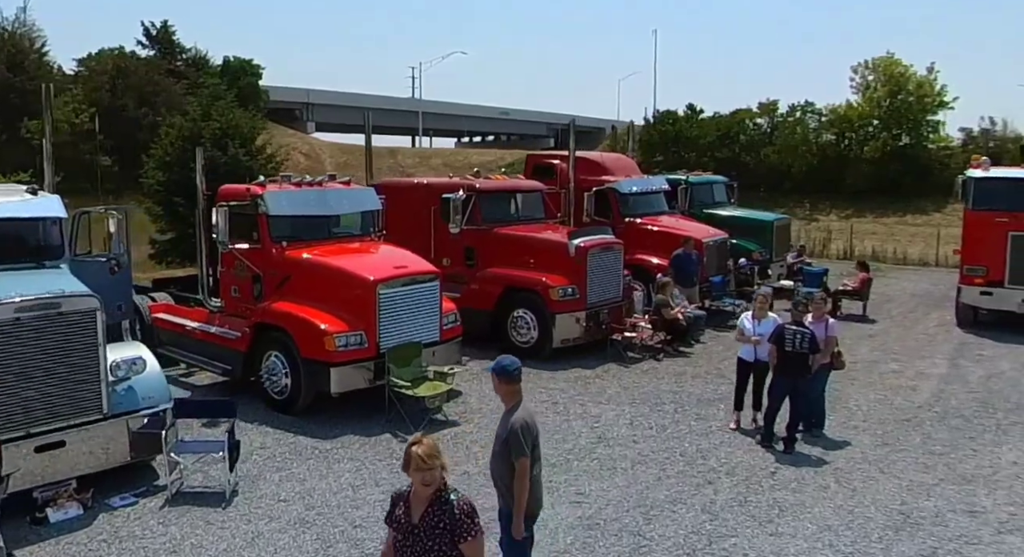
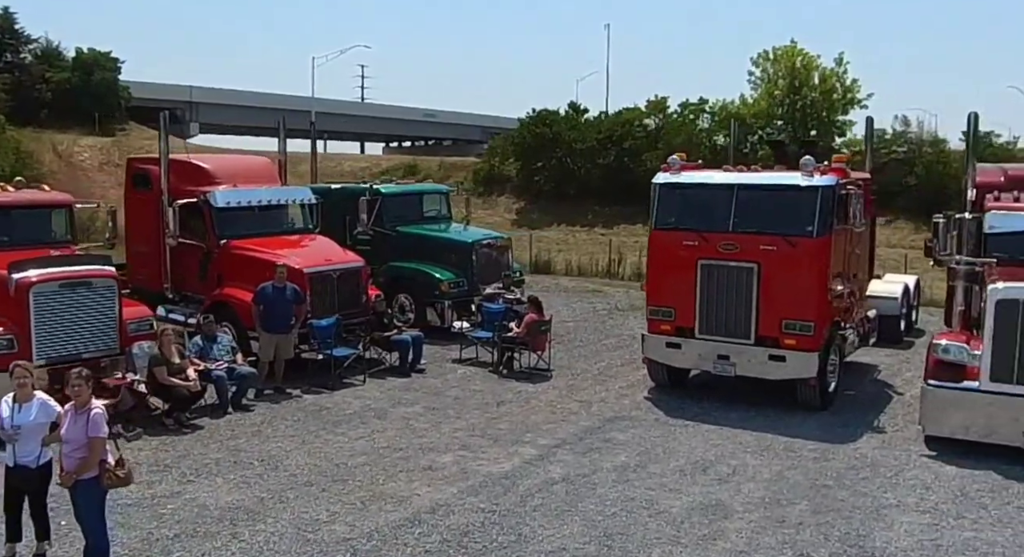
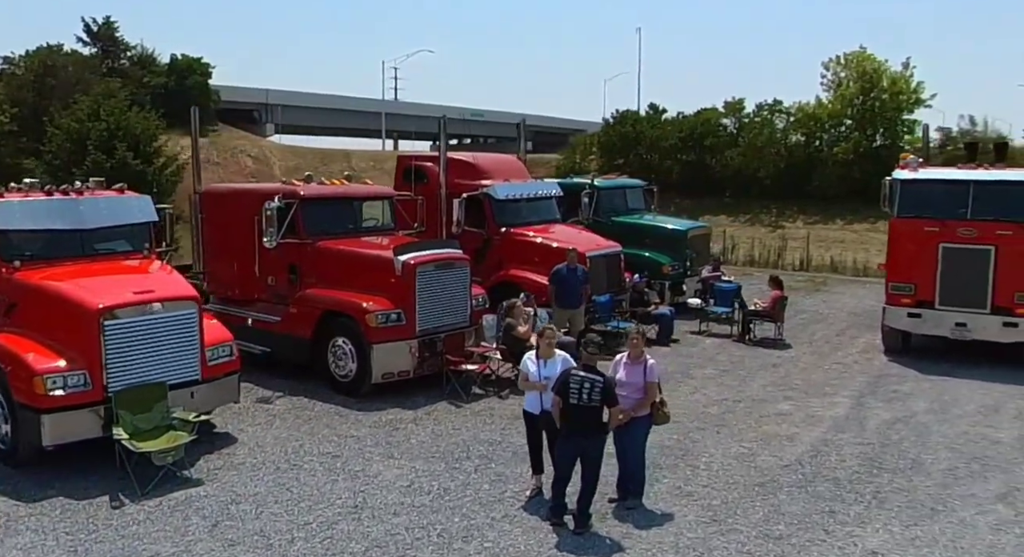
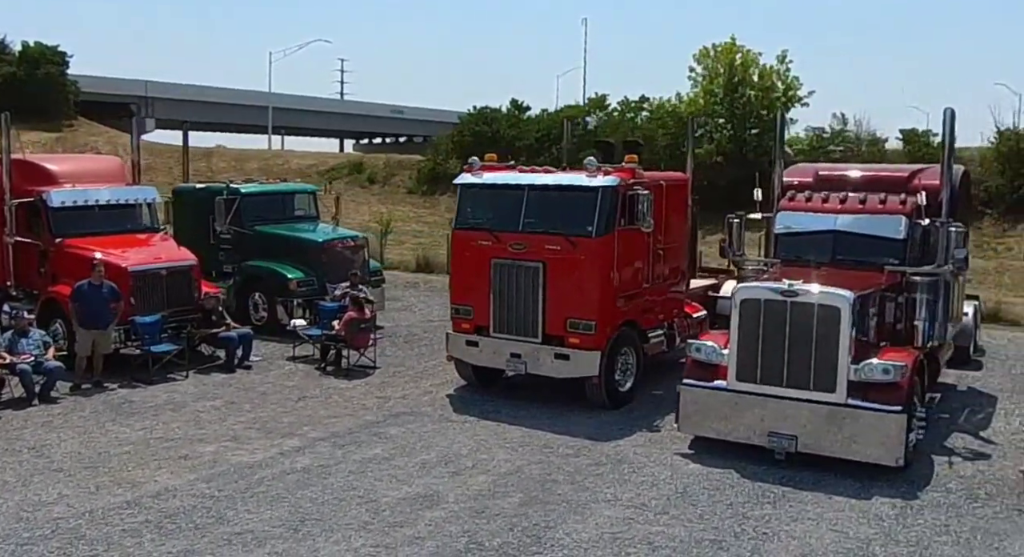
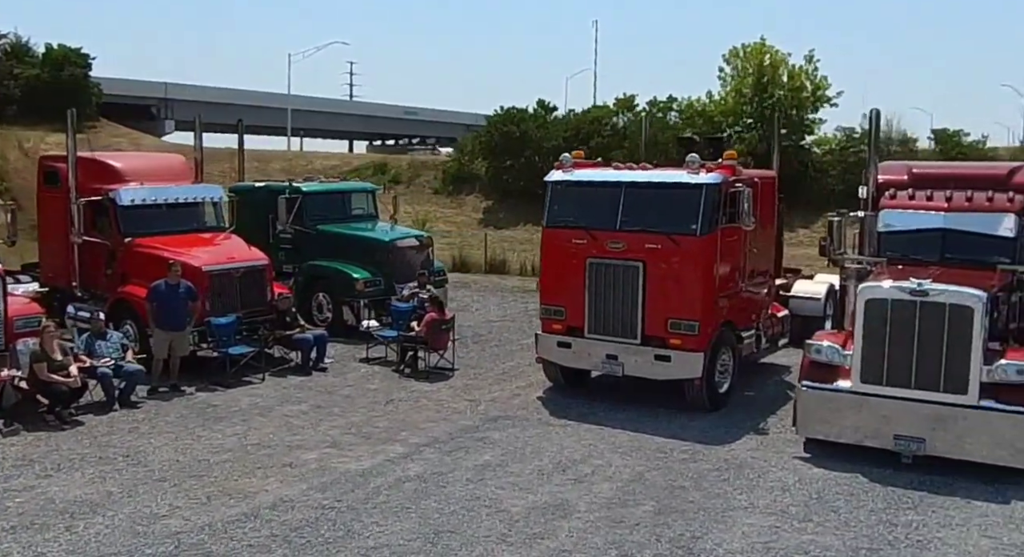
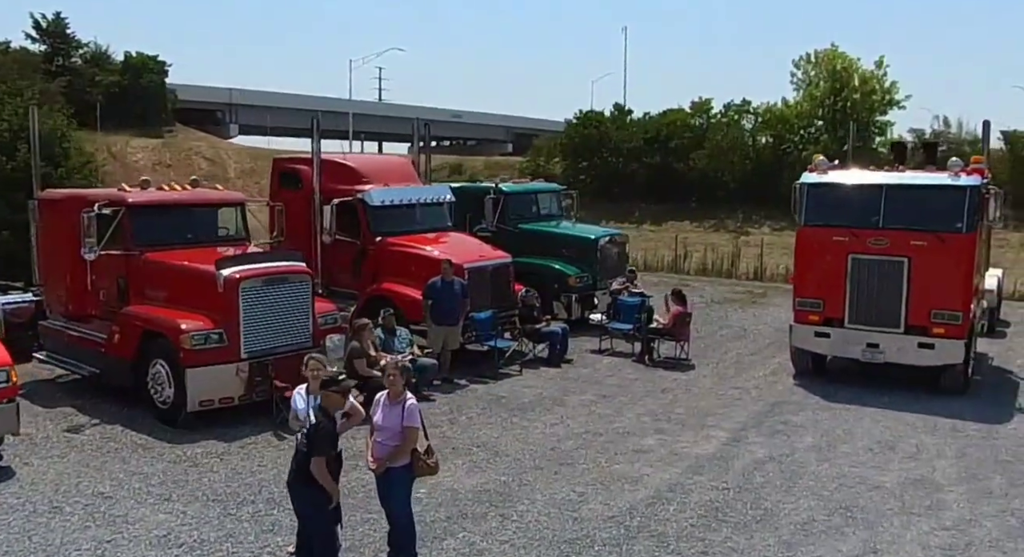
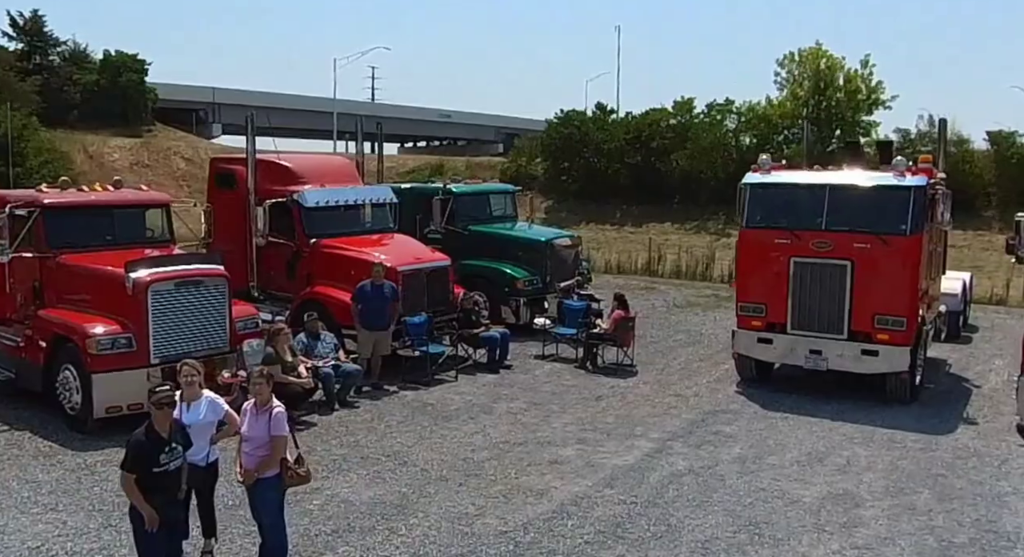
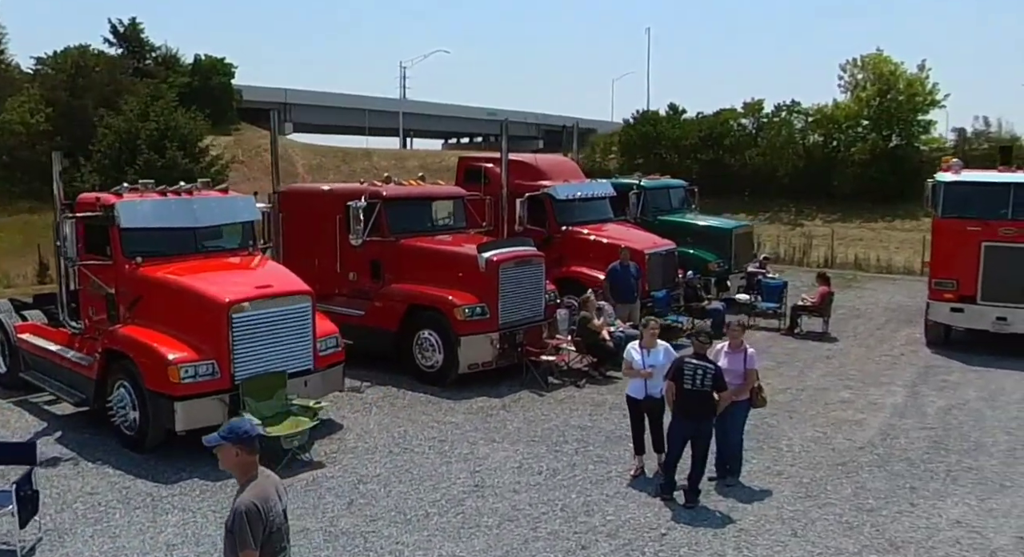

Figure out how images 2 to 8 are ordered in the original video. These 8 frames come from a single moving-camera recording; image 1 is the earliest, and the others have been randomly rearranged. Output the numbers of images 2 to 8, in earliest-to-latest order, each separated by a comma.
8, 3, 6, 7, 2, 5, 4
